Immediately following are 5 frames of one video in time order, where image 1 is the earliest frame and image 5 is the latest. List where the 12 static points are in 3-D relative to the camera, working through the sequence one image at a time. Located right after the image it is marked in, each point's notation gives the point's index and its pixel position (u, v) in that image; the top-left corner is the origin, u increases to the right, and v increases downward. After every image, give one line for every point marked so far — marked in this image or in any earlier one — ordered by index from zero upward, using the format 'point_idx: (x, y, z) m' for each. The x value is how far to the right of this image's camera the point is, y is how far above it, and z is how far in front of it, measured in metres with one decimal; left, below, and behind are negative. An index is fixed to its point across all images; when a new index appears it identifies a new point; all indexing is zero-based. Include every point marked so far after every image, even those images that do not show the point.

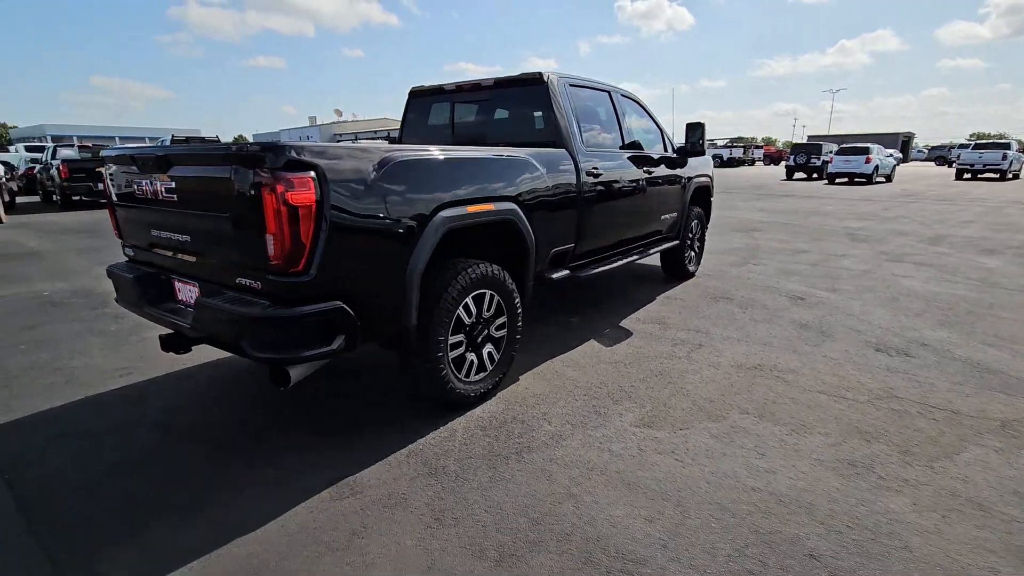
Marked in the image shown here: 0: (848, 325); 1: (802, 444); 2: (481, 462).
0: (+3.1, -0.3, +4.7) m
1: (+1.6, -0.9, +2.8) m
2: (-0.2, -0.9, +2.7) m
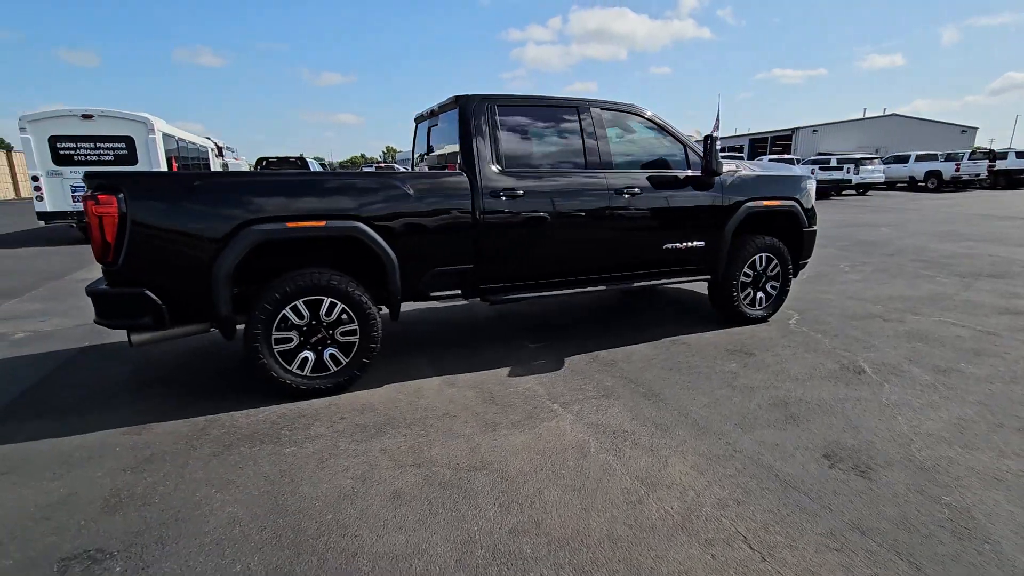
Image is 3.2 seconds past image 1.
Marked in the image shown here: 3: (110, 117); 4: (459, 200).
0: (+2.2, -0.8, +3.3) m
1: (-0.1, -1.1, +2.4) m
2: (-1.7, -0.9, +3.1) m
3: (-9.7, +4.1, +12.5) m
4: (-0.4, +0.7, +3.9) m
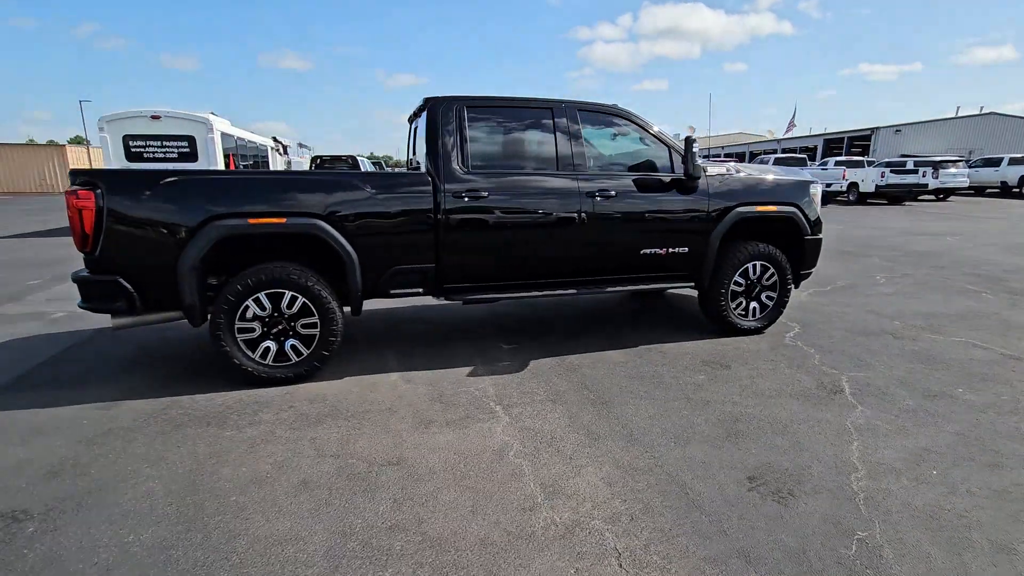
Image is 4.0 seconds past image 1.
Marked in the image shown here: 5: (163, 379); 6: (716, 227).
0: (+1.7, -0.9, +3.1) m
1: (-0.6, -1.1, +2.5) m
2: (-2.1, -0.9, +3.4) m
3: (-8.8, +4.4, +13.5) m
4: (-0.7, +0.7, +4.0) m
5: (-2.7, -0.7, +4.0) m
6: (+1.8, +0.6, +4.7) m
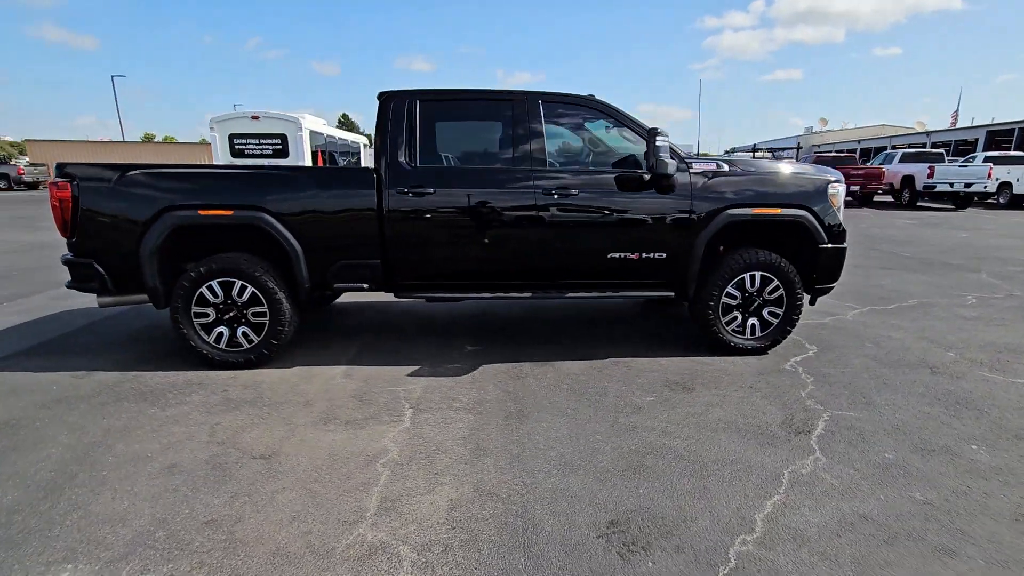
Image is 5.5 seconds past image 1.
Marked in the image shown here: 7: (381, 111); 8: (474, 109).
0: (+1.0, -1.0, +2.6) m
1: (-1.5, -1.0, +2.5) m
2: (-2.7, -0.7, +3.7) m
3: (-6.9, +4.9, +14.9) m
4: (-1.1, +0.7, +4.0) m
5: (-3.1, -0.6, +4.4) m
6: (+1.5, +0.5, +4.1) m
7: (-1.0, +1.4, +4.1) m
8: (-0.3, +1.4, +4.1) m
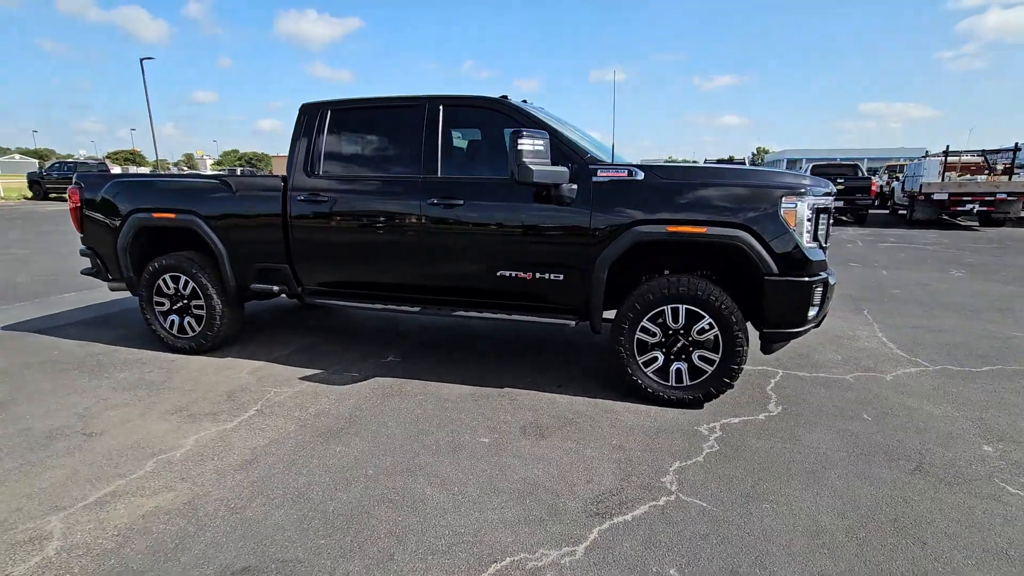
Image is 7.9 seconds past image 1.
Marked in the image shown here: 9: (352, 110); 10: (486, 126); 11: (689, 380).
0: (-0.4, -1.1, +2.2) m
1: (-2.8, -1.0, +2.8) m
2: (-3.6, -0.6, +4.4) m
3: (-3.5, +4.9, +16.4) m
4: (-1.9, +0.7, +4.1) m
5: (-3.7, -0.5, +5.3) m
6: (+0.6, +0.3, +3.4) m
7: (-1.7, +1.4, +4.3) m
8: (-1.0, +1.4, +4.0) m
9: (-1.2, +1.4, +4.1) m
10: (-0.2, +1.2, +3.9) m
11: (+1.2, -0.6, +3.5) m
